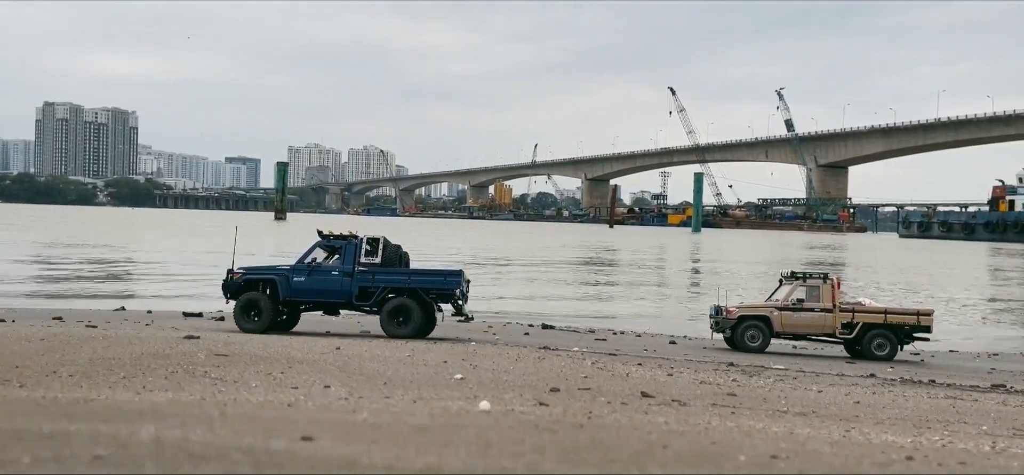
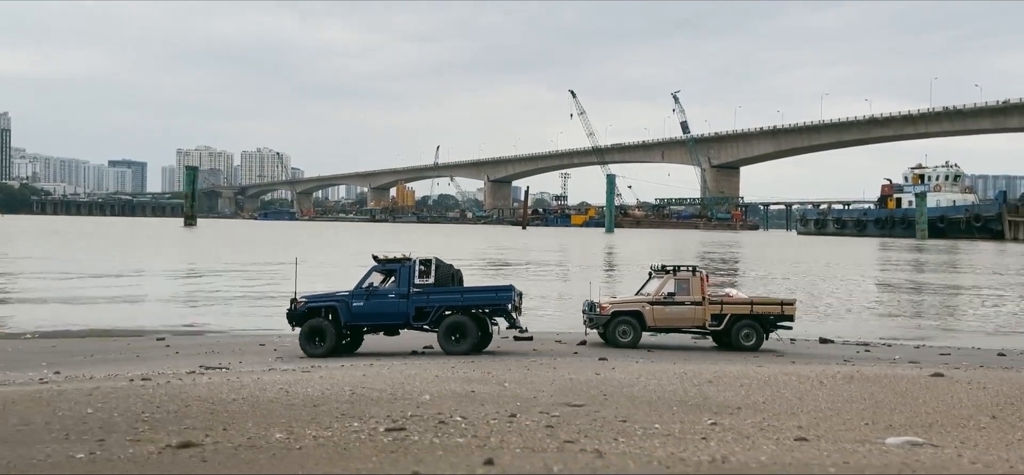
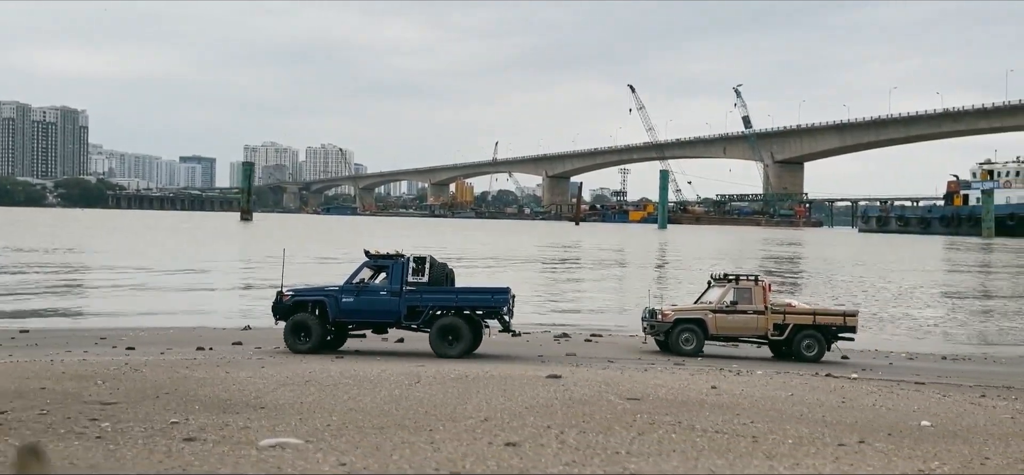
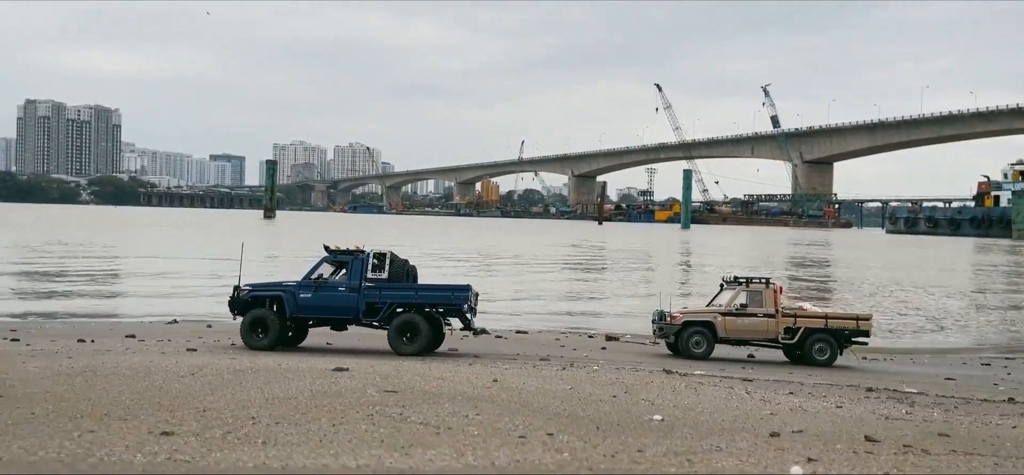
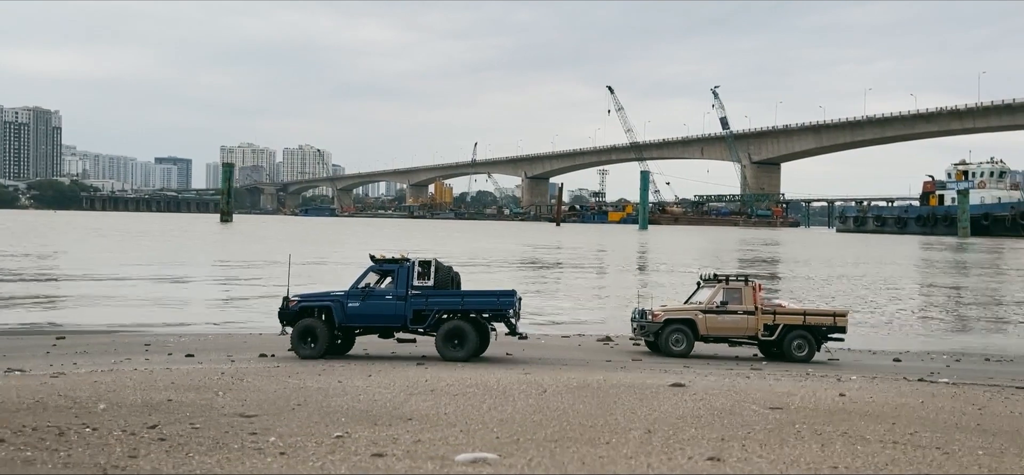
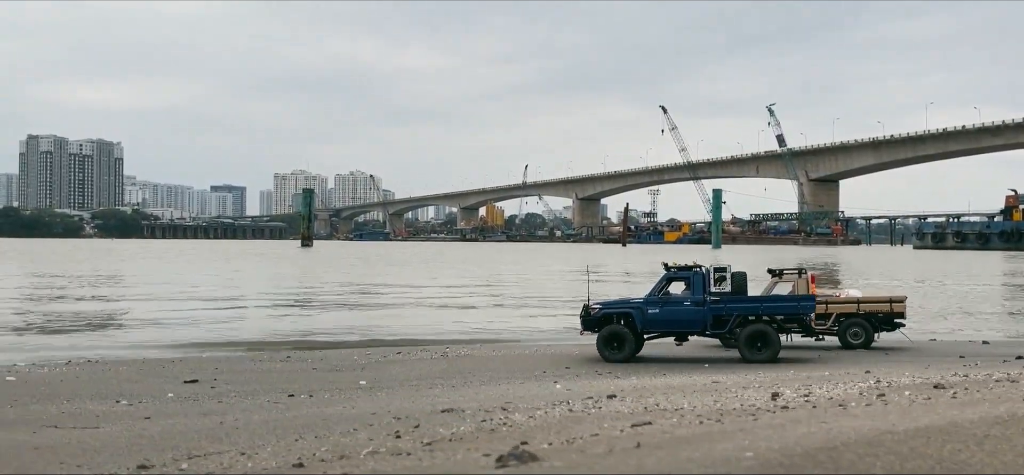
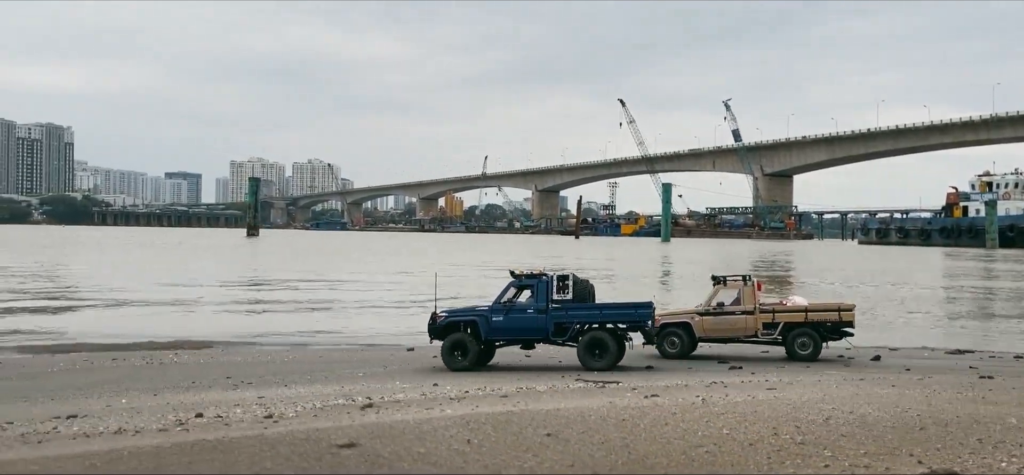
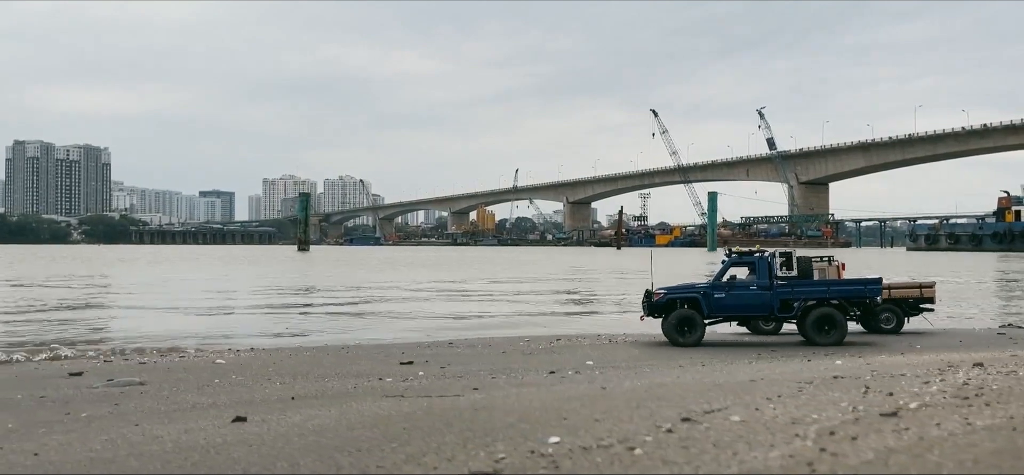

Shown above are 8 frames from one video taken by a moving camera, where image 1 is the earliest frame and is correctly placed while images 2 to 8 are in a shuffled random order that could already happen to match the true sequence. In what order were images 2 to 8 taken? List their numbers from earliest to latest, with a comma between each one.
4, 3, 5, 2, 7, 6, 8
